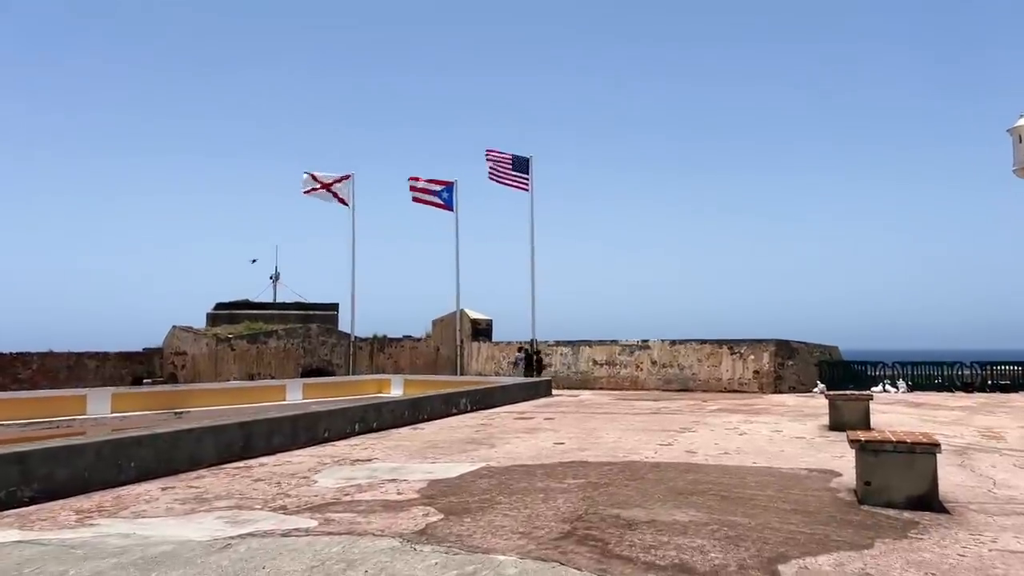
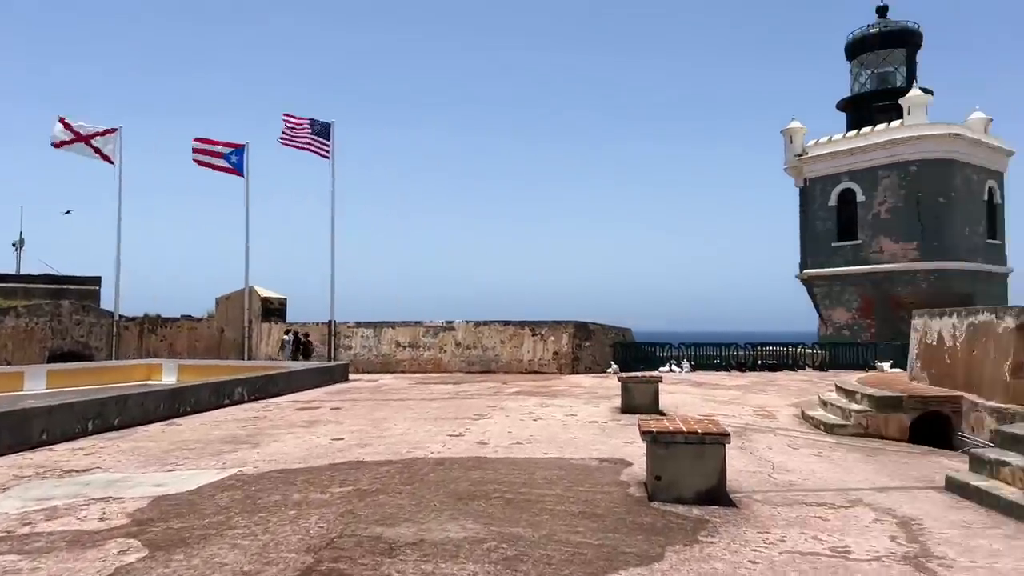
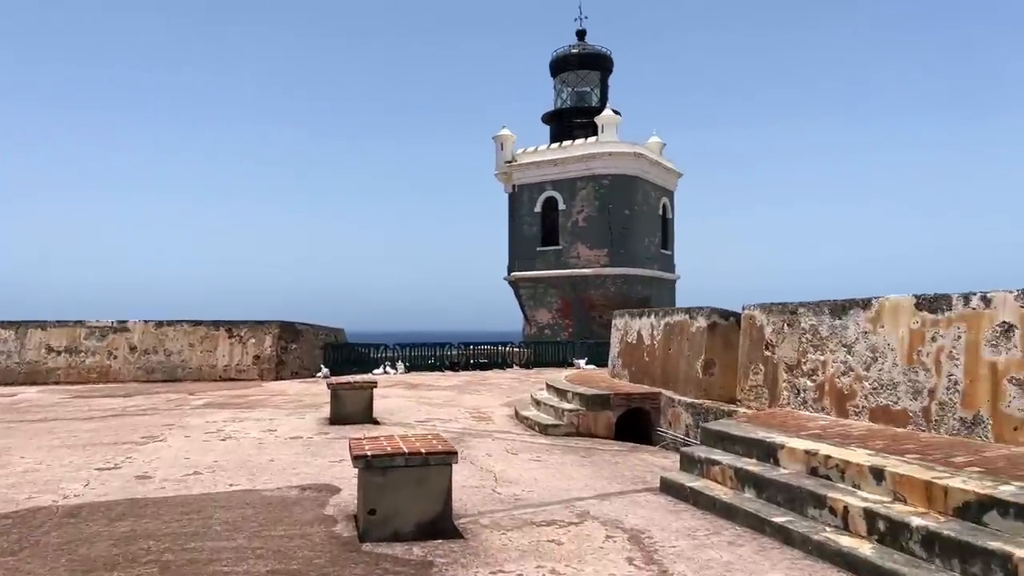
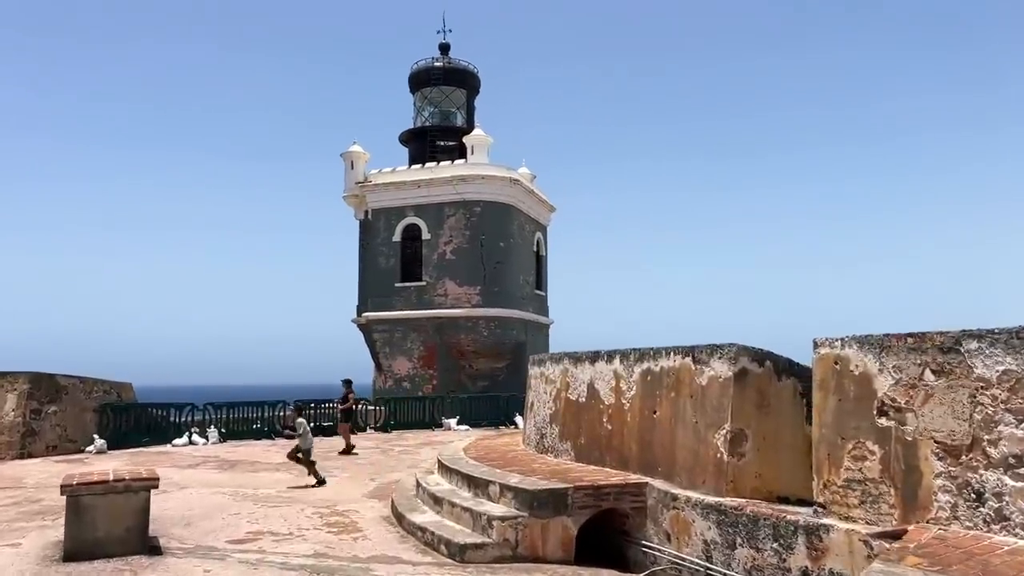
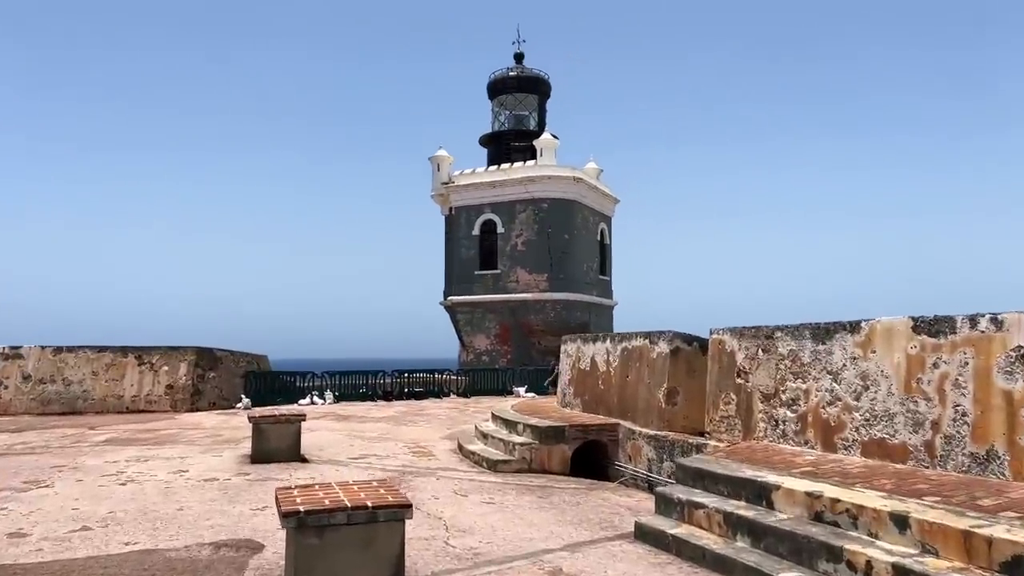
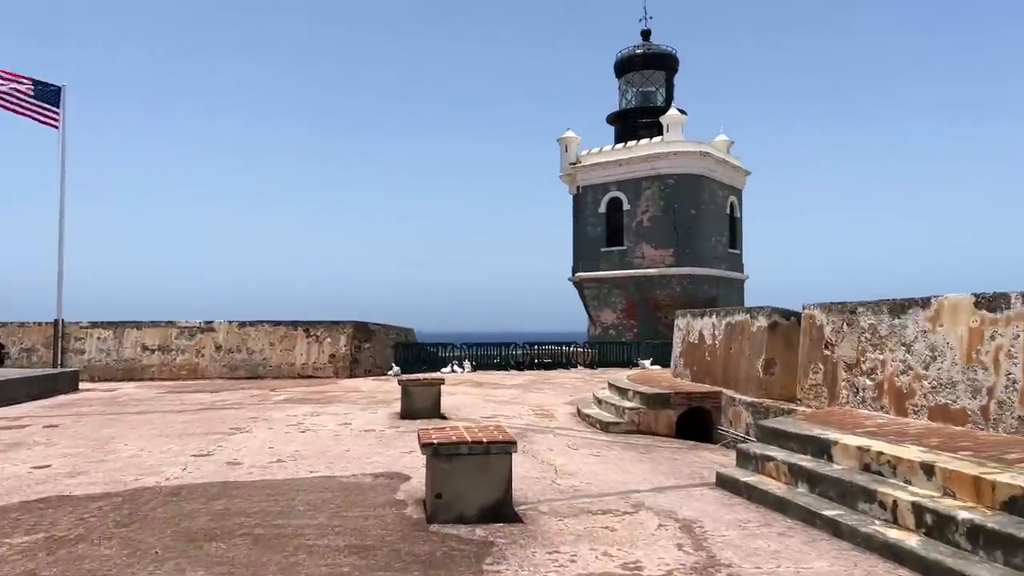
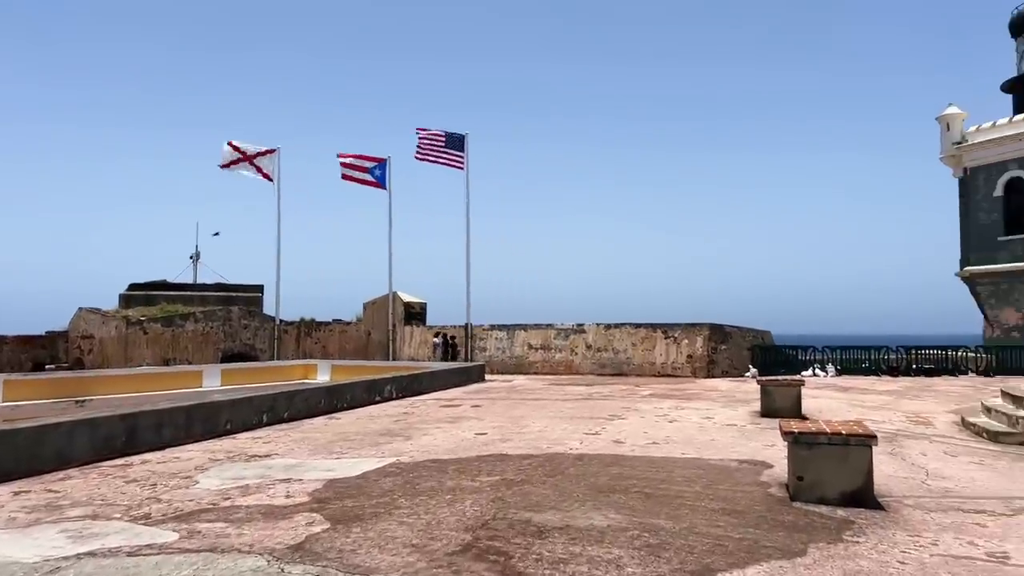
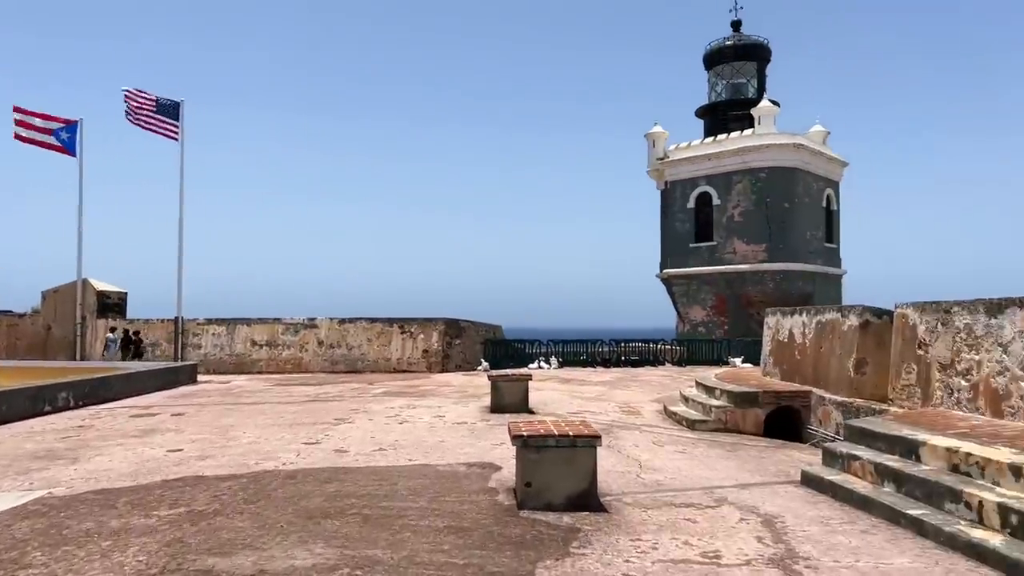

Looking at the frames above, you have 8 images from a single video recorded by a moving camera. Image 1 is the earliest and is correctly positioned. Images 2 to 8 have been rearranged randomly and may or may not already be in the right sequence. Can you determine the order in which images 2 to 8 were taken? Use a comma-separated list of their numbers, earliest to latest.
7, 2, 8, 6, 3, 5, 4
